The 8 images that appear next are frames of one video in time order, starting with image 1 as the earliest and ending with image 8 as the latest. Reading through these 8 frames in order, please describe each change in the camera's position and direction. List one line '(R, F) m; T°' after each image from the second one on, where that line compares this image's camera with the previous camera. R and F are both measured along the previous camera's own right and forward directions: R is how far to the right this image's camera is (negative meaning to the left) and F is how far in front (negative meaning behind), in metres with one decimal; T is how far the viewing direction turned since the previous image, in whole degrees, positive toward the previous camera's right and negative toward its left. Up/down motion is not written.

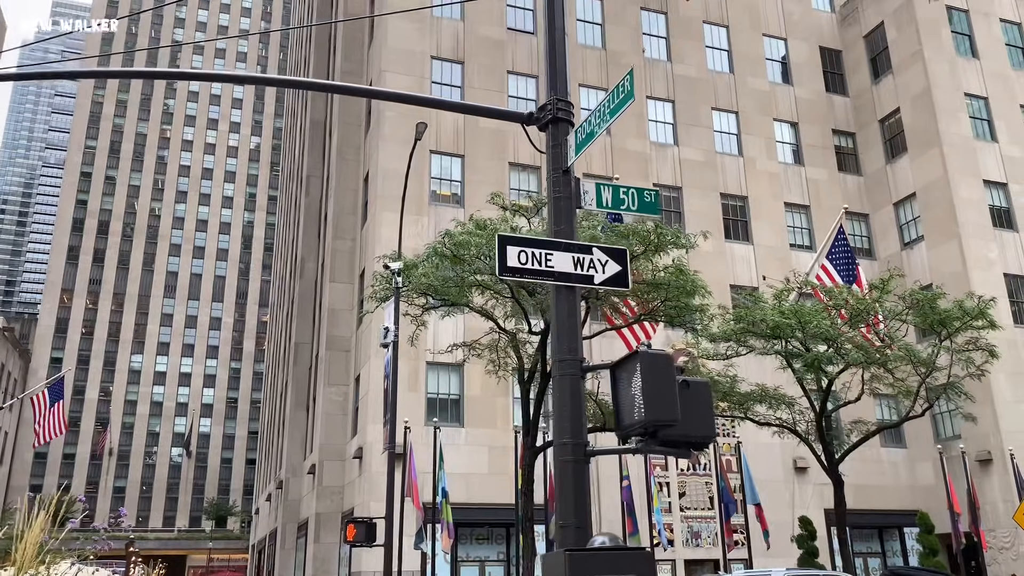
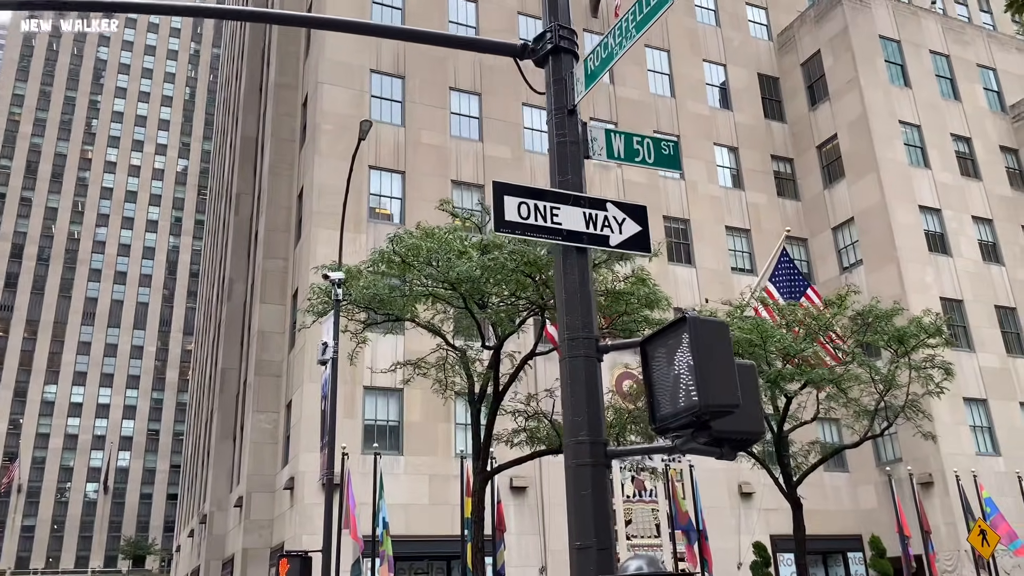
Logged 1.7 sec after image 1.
(-0.3, +1.1) m; +5°
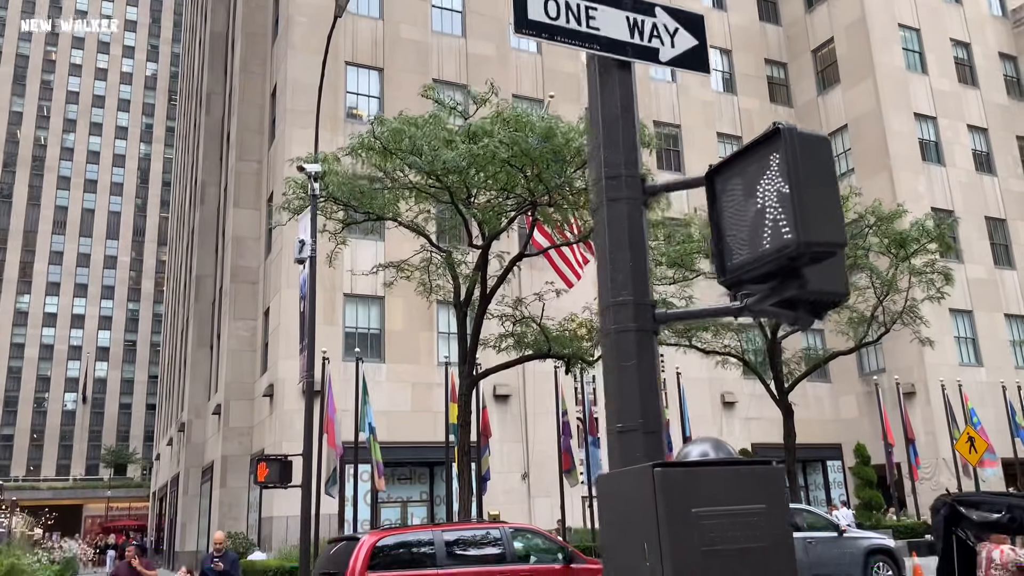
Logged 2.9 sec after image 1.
(-0.2, +0.9) m; +1°
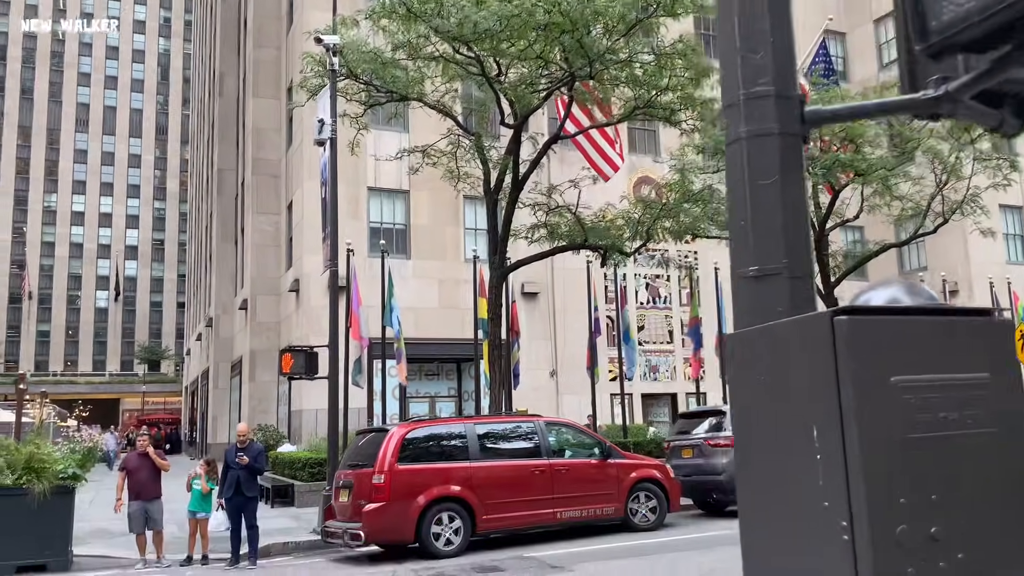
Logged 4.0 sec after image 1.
(-0.2, +0.9) m; -2°
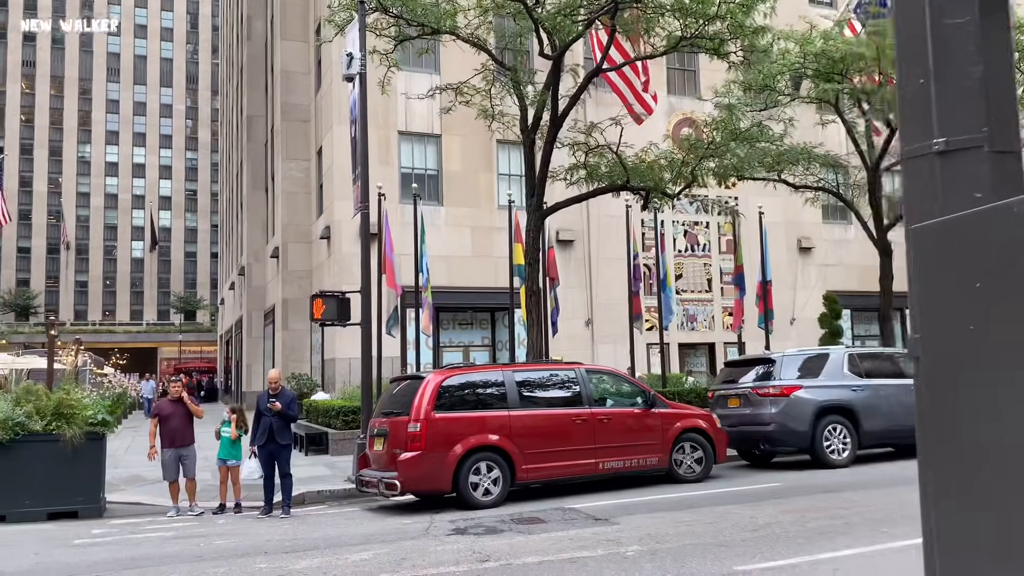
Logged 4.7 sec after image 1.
(-0.1, +0.6) m; -2°
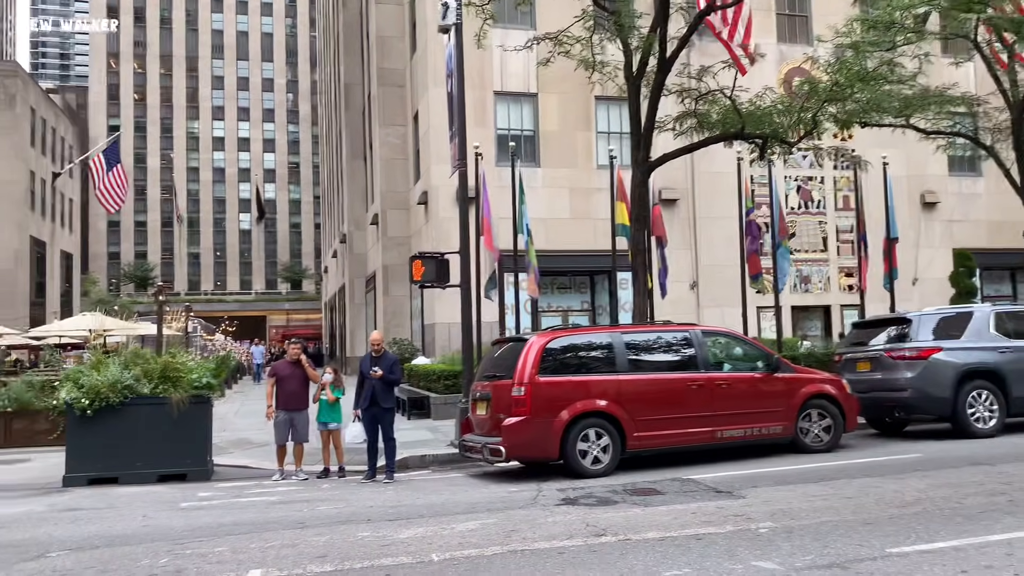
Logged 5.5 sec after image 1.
(-0.1, +0.6) m; -7°
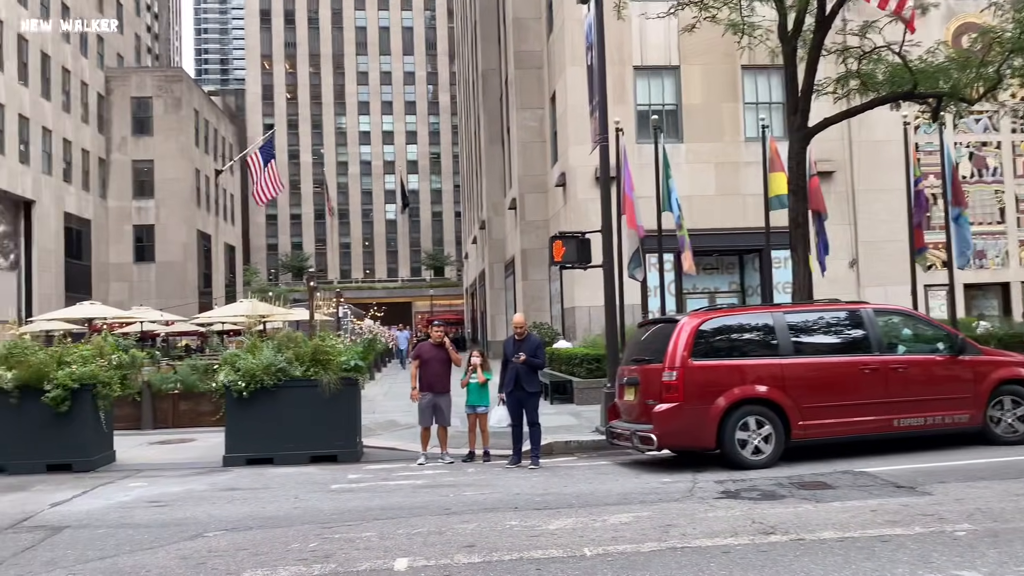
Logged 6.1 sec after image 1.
(-0.1, +0.4) m; -9°
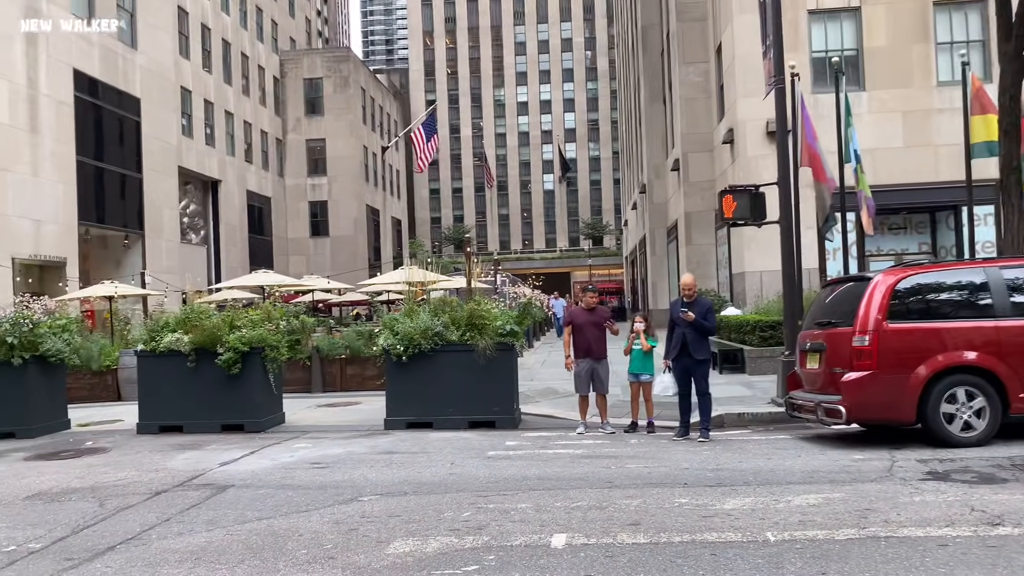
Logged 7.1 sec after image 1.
(0.0, +0.6) m; -11°
